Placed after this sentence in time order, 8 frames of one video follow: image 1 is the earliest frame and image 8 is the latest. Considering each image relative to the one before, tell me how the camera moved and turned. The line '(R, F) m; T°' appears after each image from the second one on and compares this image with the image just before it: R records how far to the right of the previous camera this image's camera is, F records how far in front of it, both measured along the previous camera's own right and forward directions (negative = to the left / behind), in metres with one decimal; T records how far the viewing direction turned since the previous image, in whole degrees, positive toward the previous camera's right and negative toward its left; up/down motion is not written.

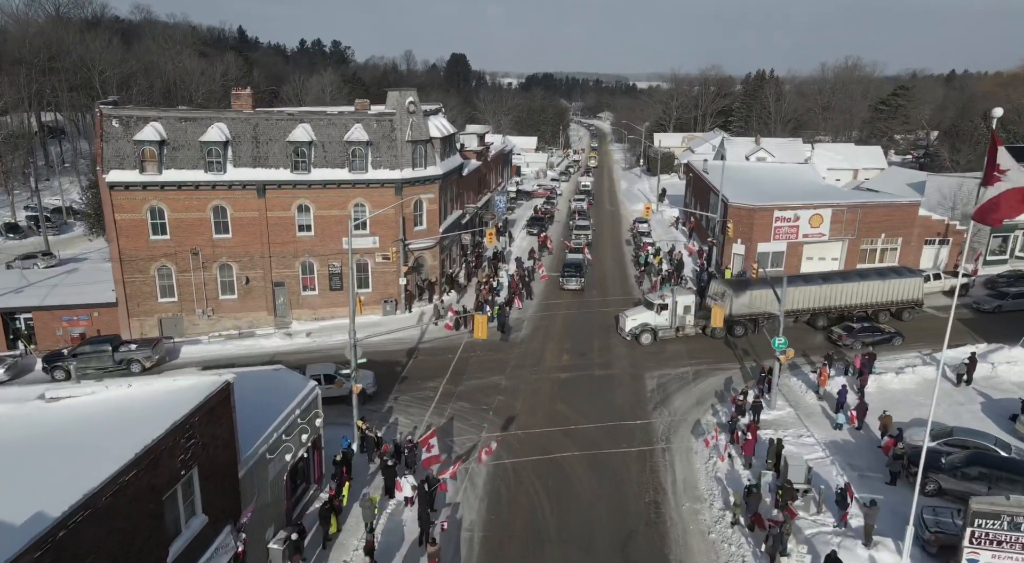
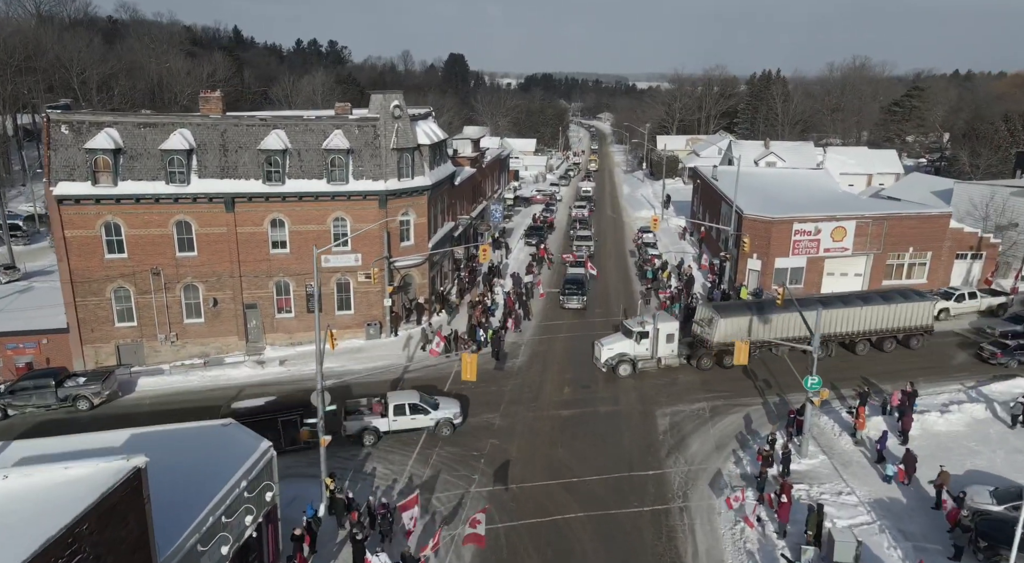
(+0.2, +3.5) m; 0°
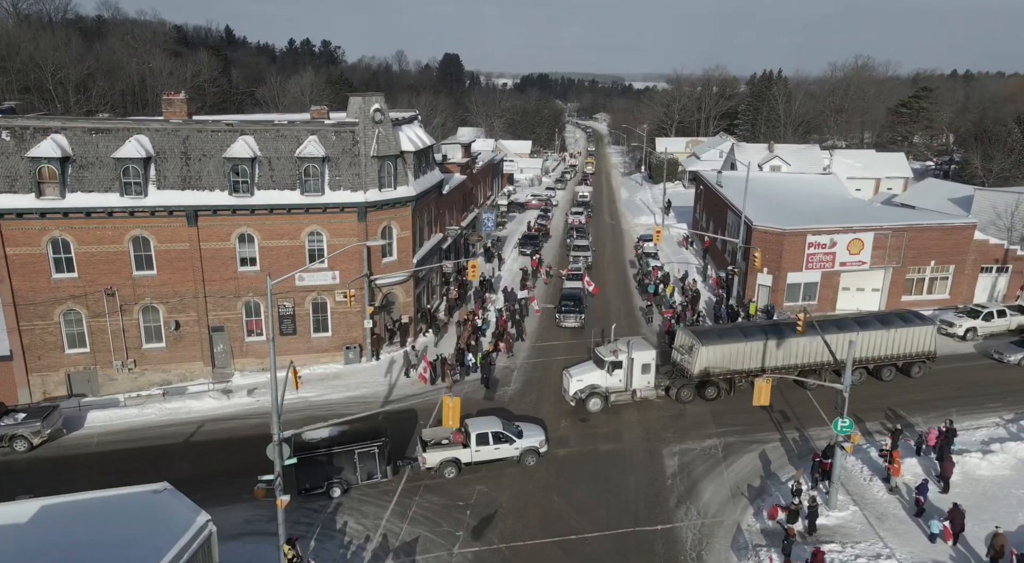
(+0.2, +3.0) m; 0°
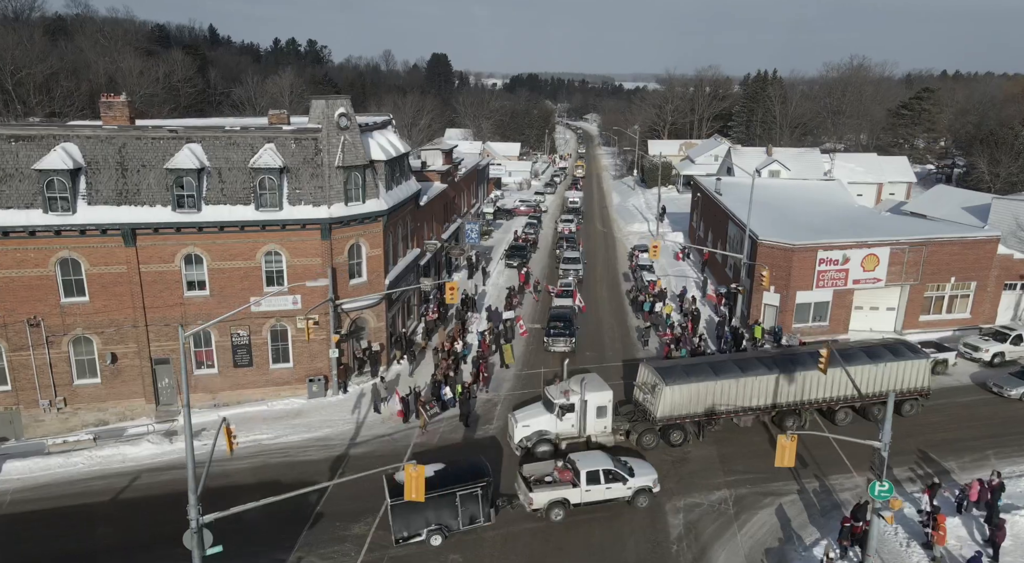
(+0.3, +3.4) m; +1°
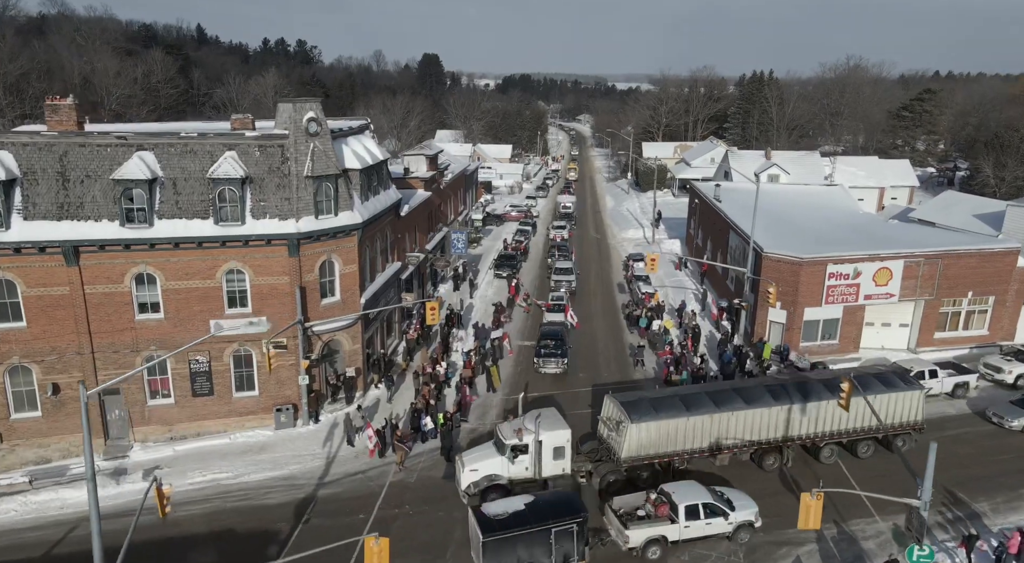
(+0.3, +2.5) m; +1°
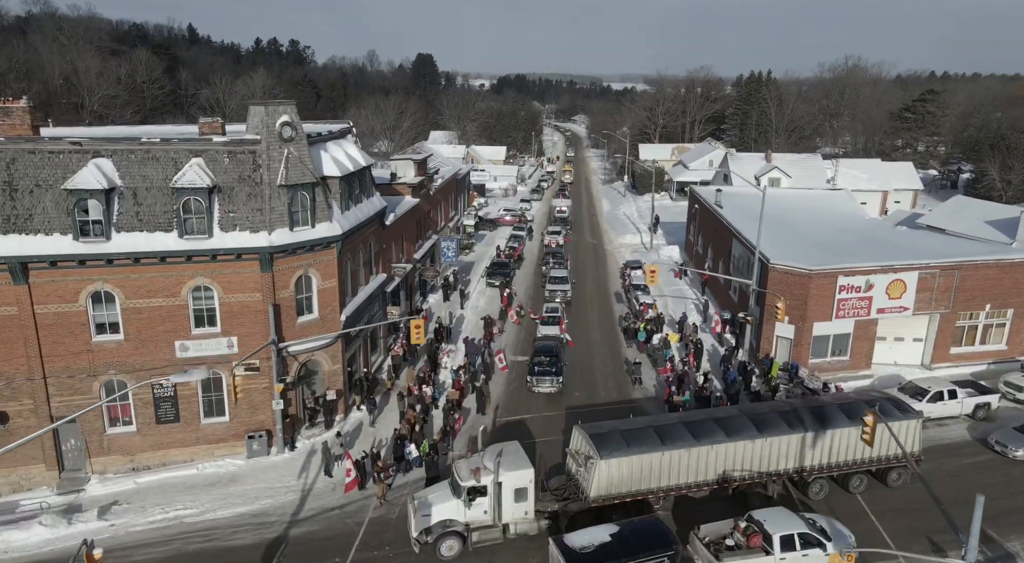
(+0.2, +1.9) m; 0°
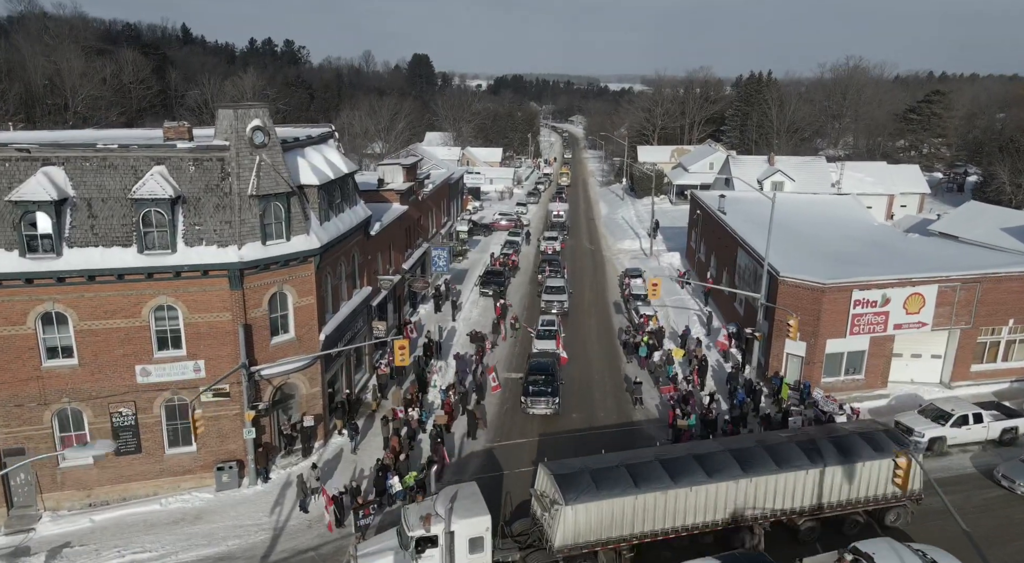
(+0.2, +2.0) m; 0°
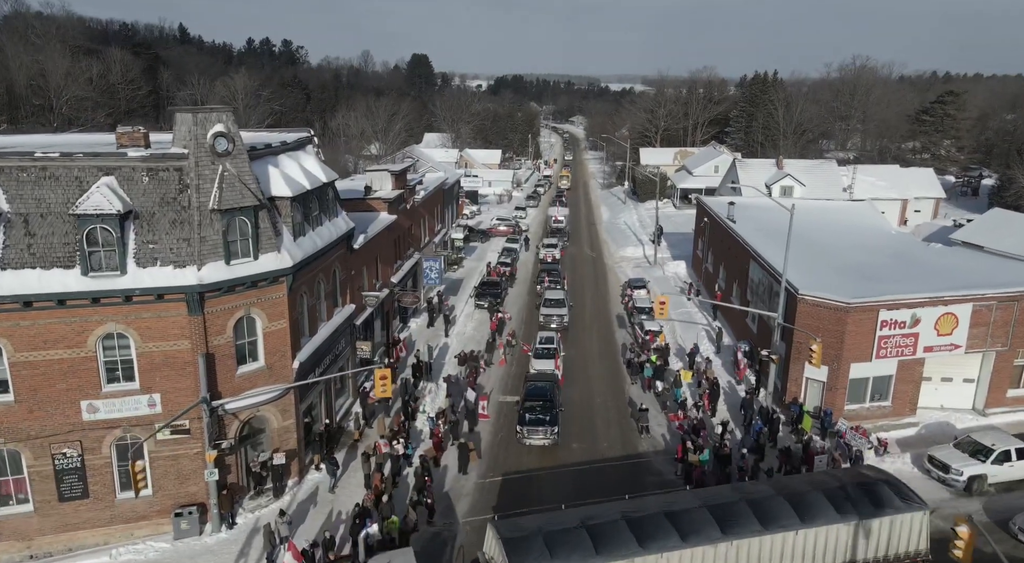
(+0.2, +2.4) m; 0°
